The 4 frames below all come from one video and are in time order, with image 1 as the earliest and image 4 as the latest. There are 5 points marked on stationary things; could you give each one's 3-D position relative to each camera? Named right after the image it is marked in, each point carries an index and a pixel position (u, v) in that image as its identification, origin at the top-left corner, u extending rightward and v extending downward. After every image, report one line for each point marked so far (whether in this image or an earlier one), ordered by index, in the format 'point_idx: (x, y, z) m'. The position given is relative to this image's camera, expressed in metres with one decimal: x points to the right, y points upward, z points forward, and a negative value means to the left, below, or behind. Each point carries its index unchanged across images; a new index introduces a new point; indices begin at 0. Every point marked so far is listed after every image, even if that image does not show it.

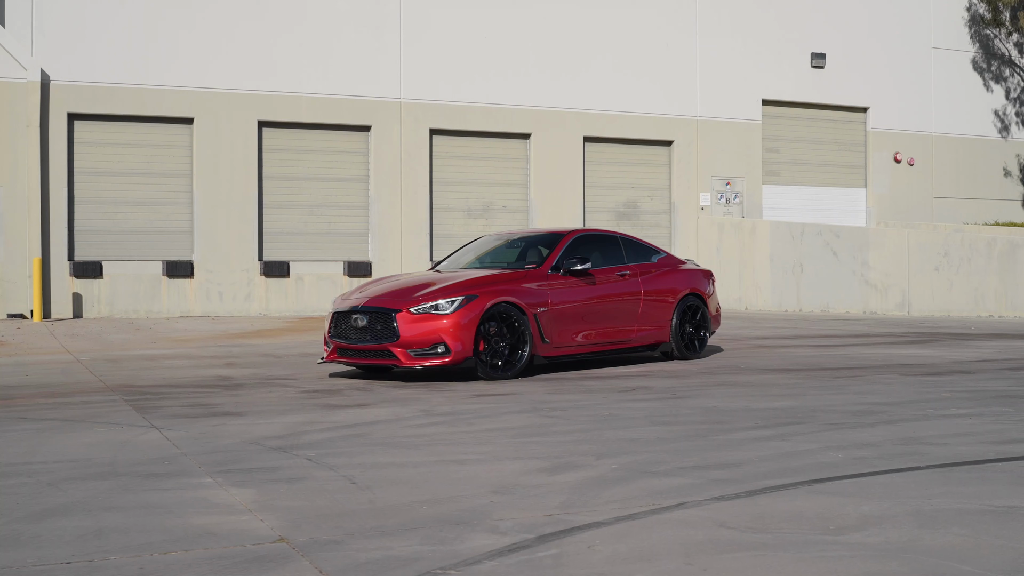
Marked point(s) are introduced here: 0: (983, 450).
0: (+3.1, -1.1, +7.1) m
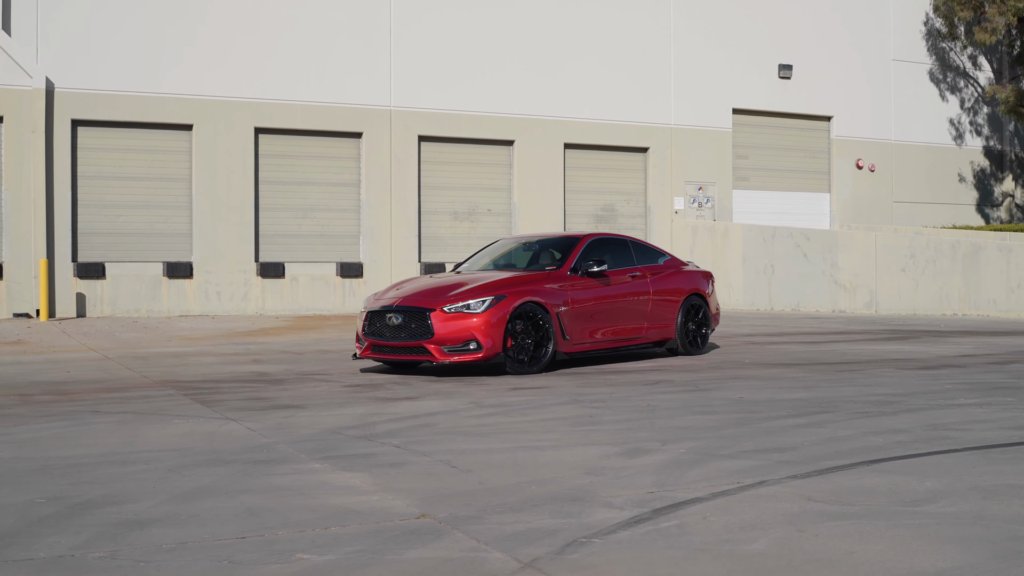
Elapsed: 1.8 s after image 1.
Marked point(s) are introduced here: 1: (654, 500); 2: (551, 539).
0: (+3.6, -1.1, +7.9) m
1: (+0.8, -1.2, +6.1) m
2: (+0.2, -1.2, +5.3) m
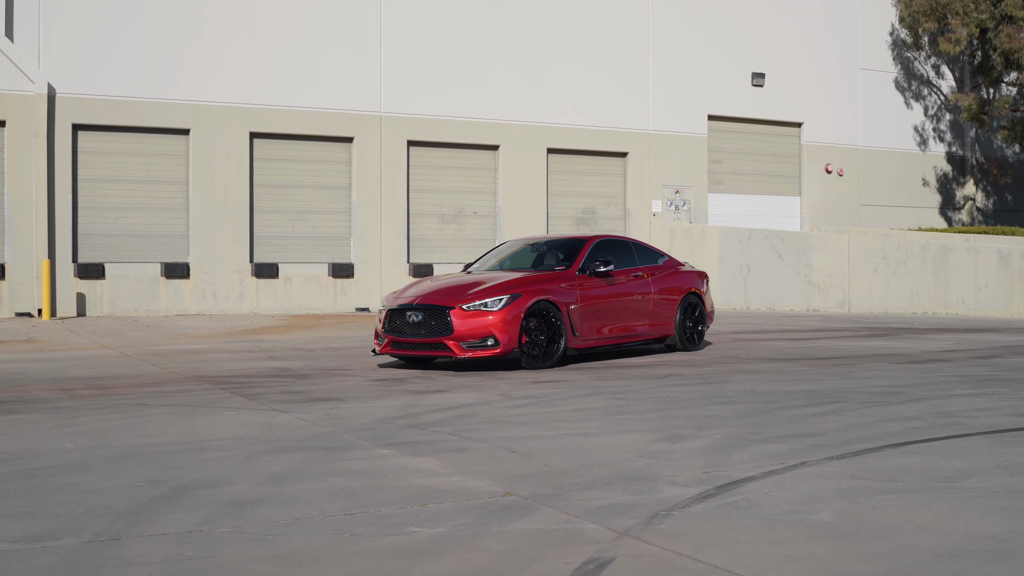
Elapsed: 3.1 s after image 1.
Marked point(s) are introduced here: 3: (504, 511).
0: (+3.9, -1.0, +8.6) m
1: (+1.2, -1.2, +6.6) m
2: (+0.7, -1.2, +5.8) m
3: (0.0, -1.2, +5.8) m
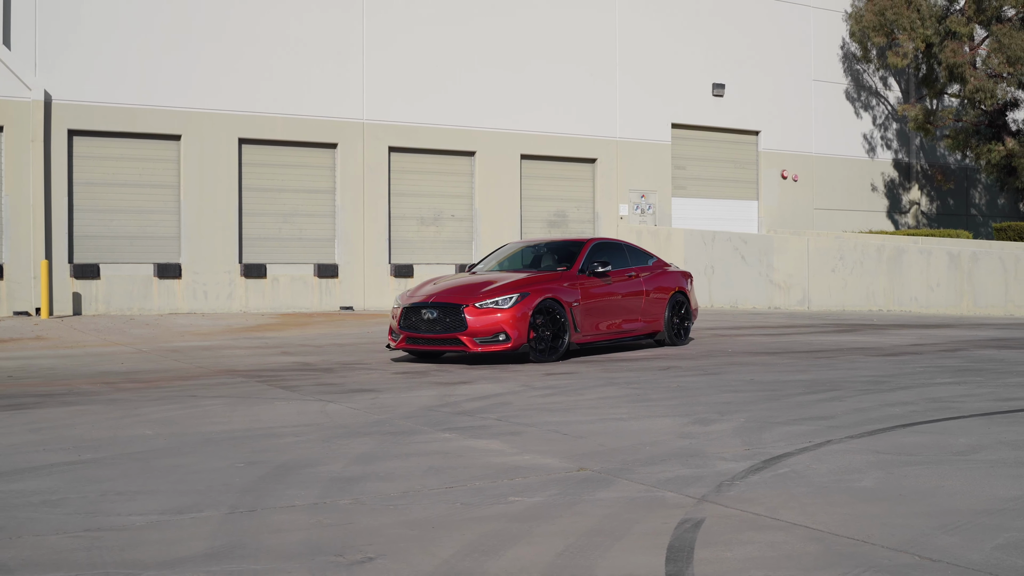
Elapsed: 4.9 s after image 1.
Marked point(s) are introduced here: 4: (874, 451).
0: (+4.2, -1.0, +9.5) m
1: (+1.6, -1.1, +7.4) m
2: (+1.1, -1.2, +6.5) m
3: (+0.4, -1.2, +6.4) m
4: (+2.5, -1.1, +7.5) m
